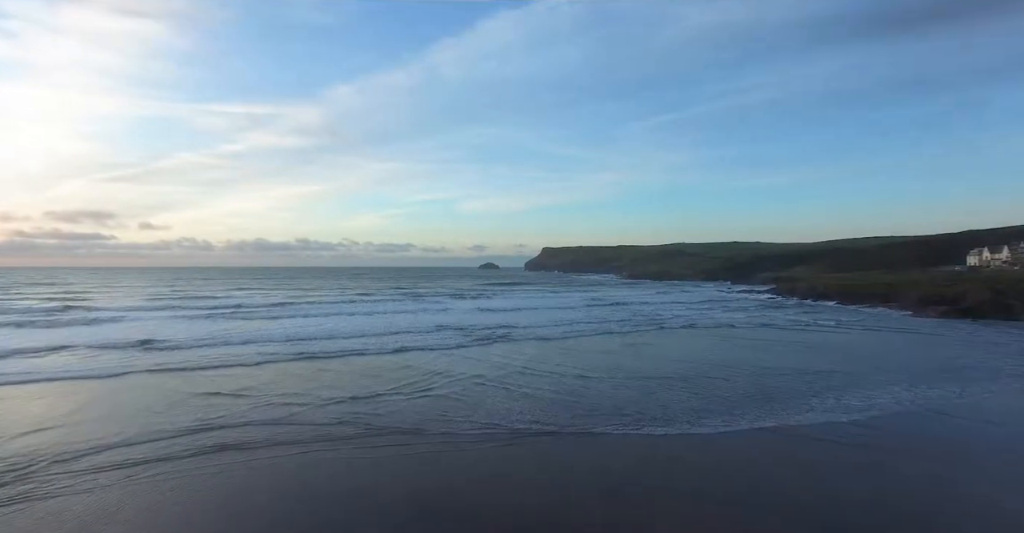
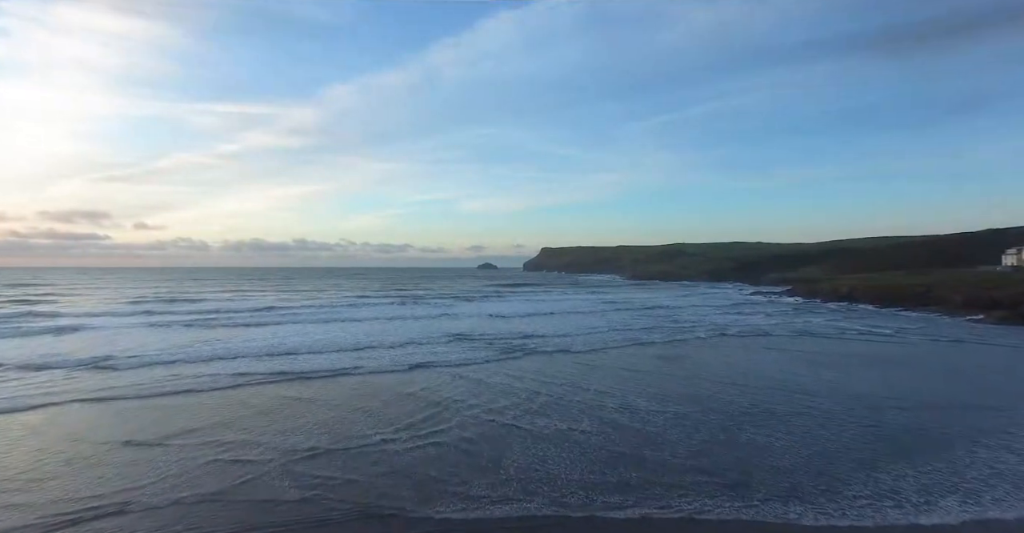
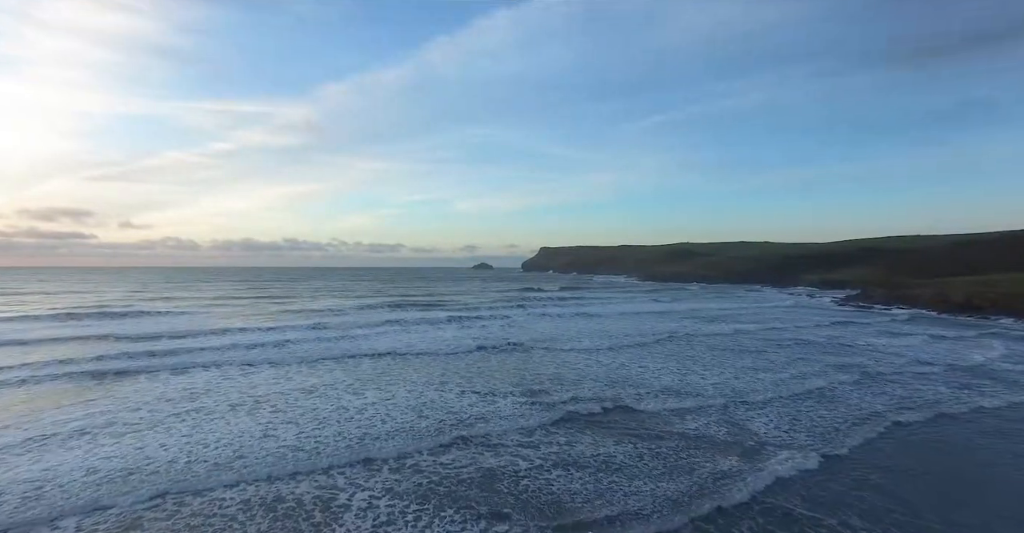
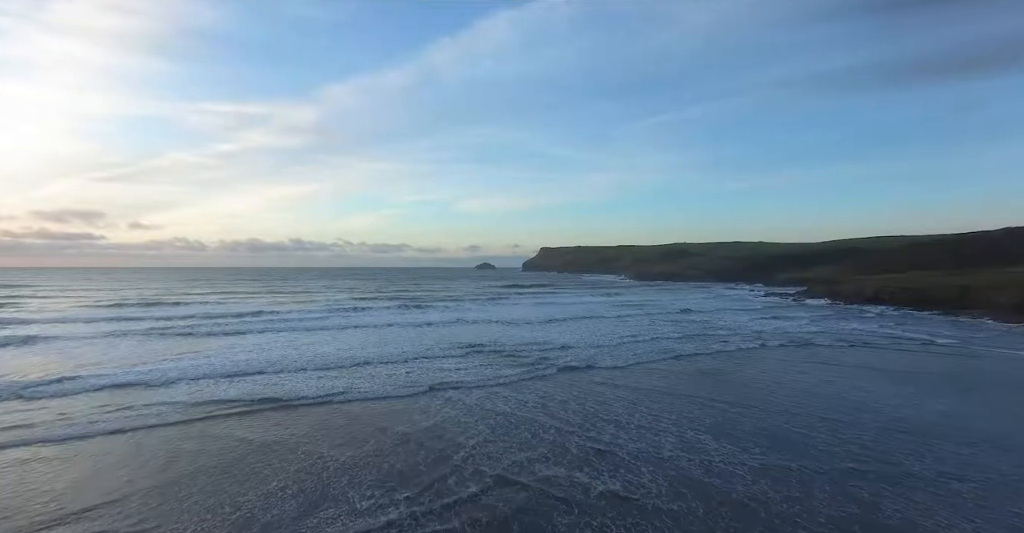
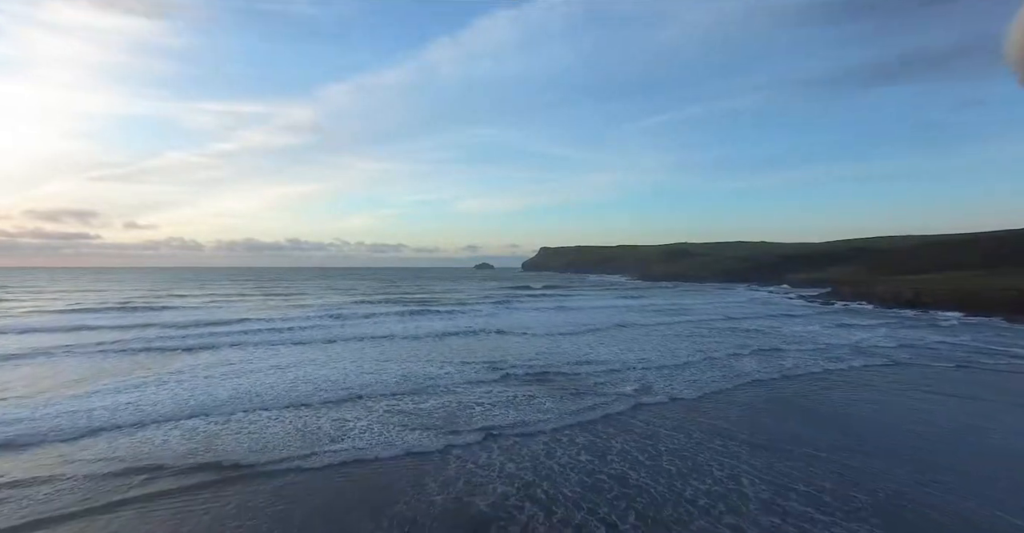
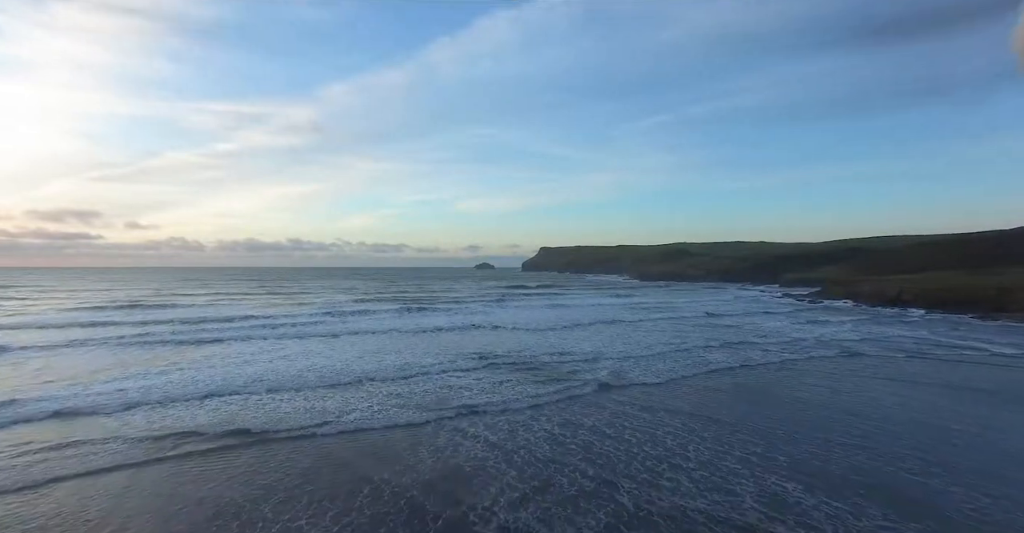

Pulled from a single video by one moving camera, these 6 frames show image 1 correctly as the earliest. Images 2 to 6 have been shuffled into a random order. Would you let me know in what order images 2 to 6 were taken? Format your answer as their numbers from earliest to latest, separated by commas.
2, 4, 6, 5, 3
